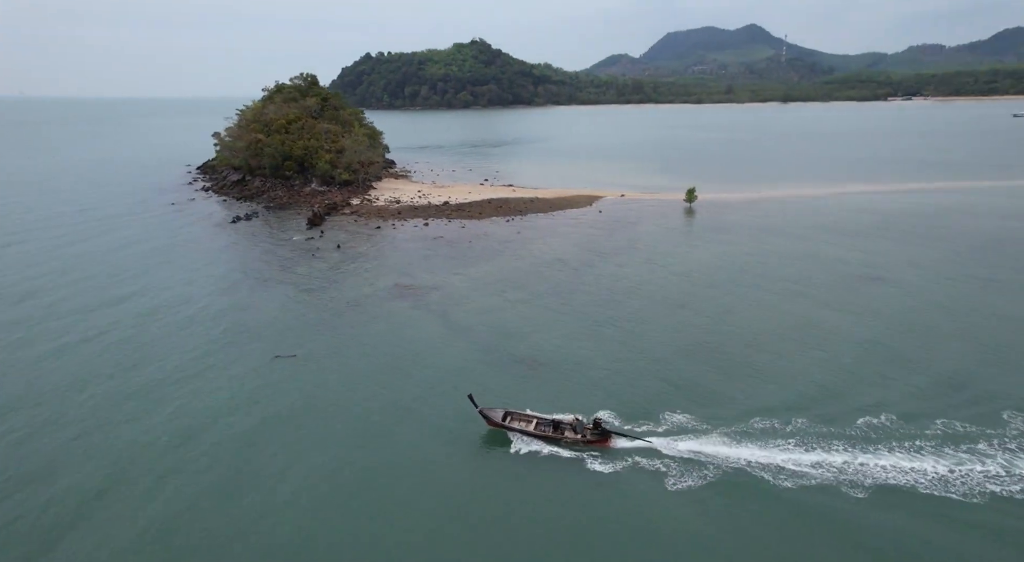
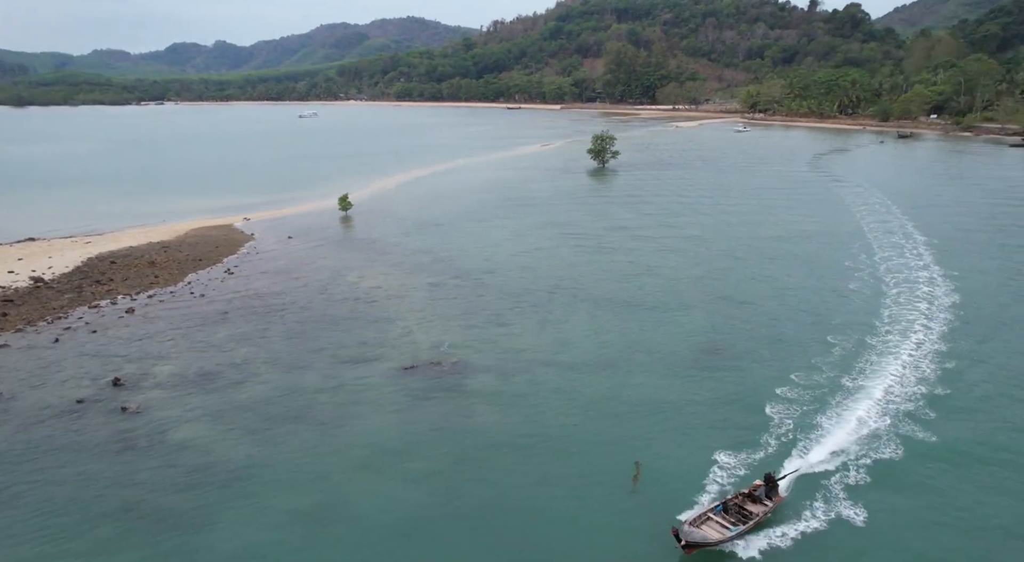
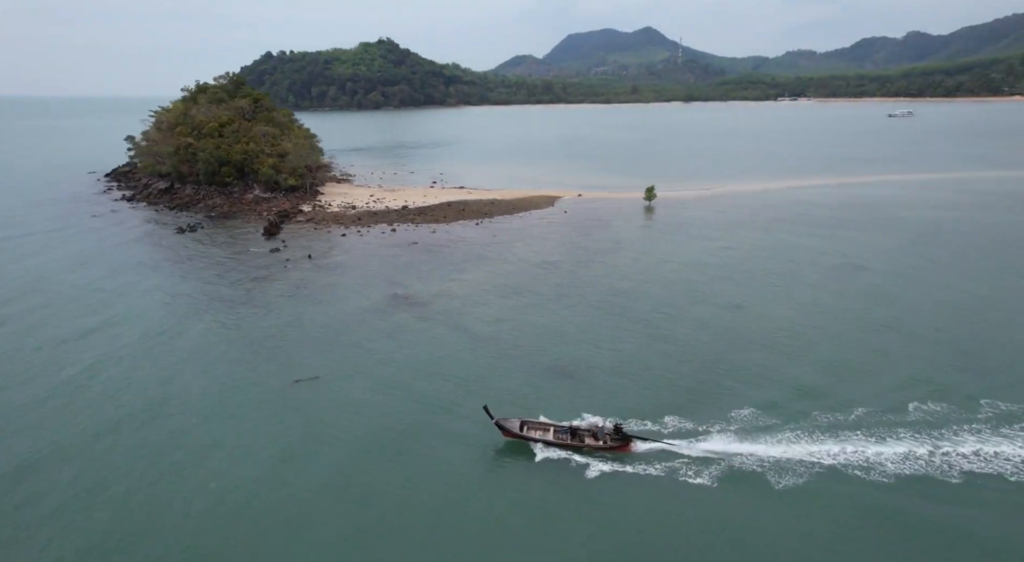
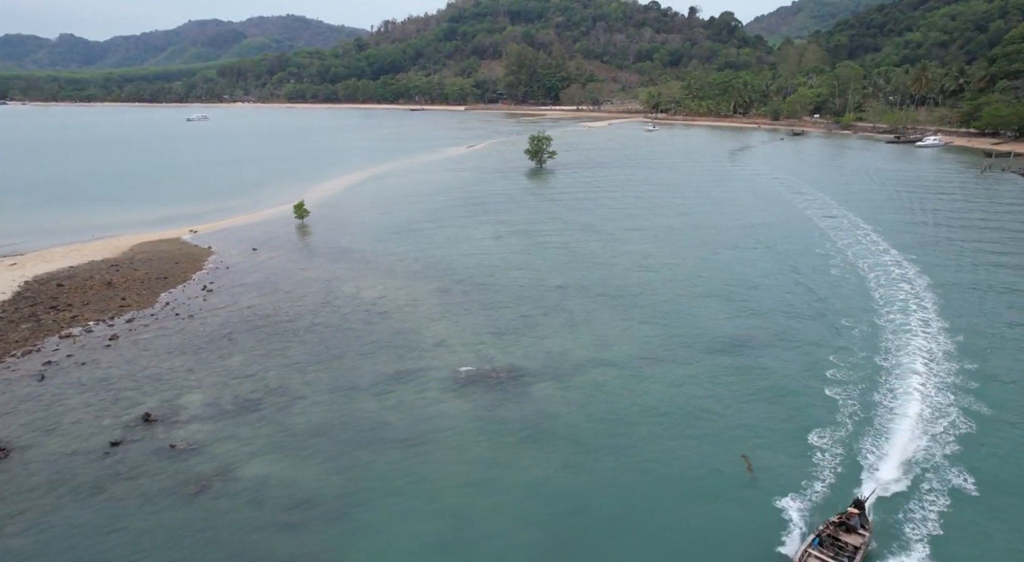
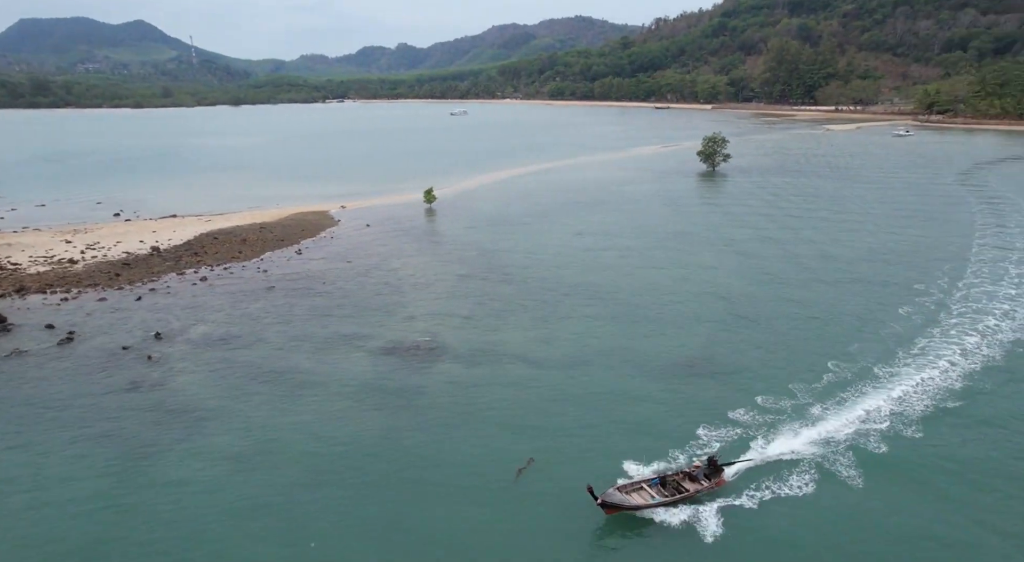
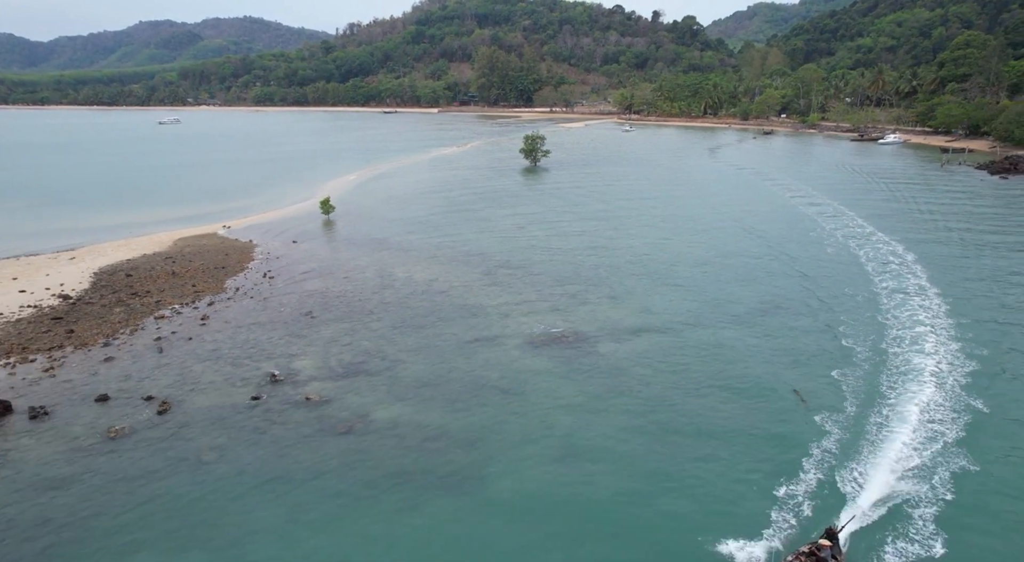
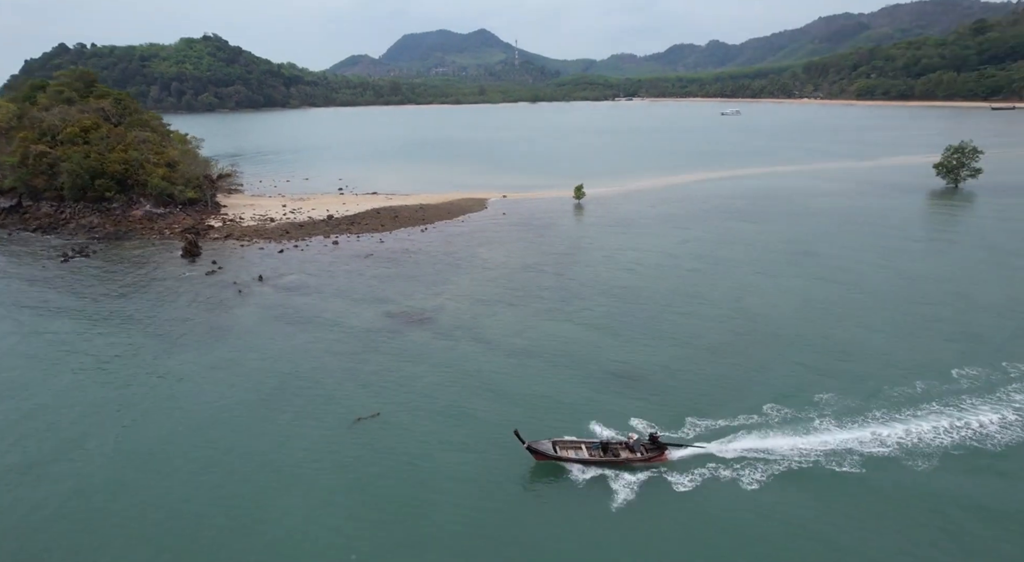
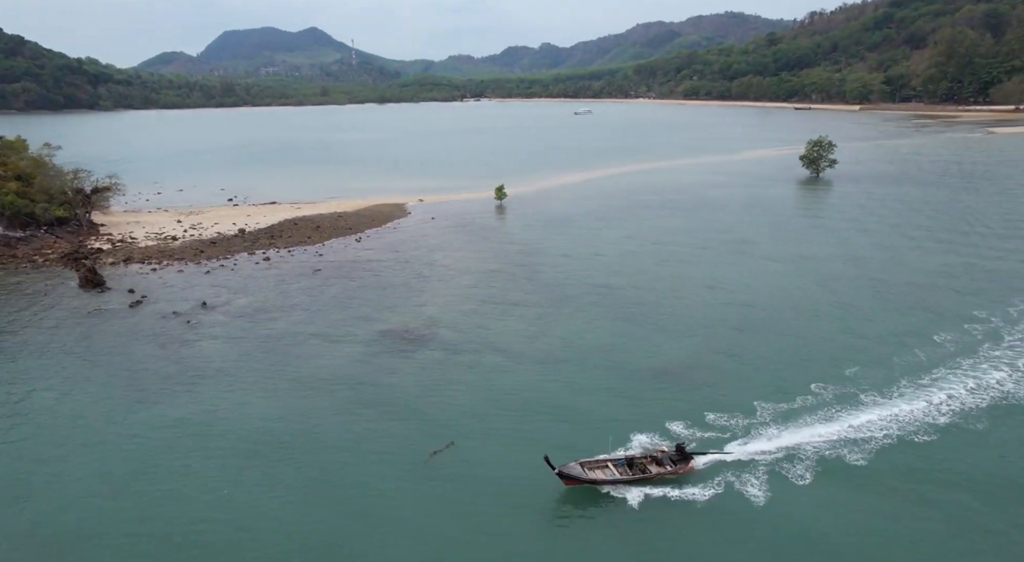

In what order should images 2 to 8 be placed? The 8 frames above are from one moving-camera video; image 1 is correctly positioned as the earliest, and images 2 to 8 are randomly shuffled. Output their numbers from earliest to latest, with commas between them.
3, 7, 8, 5, 2, 4, 6
